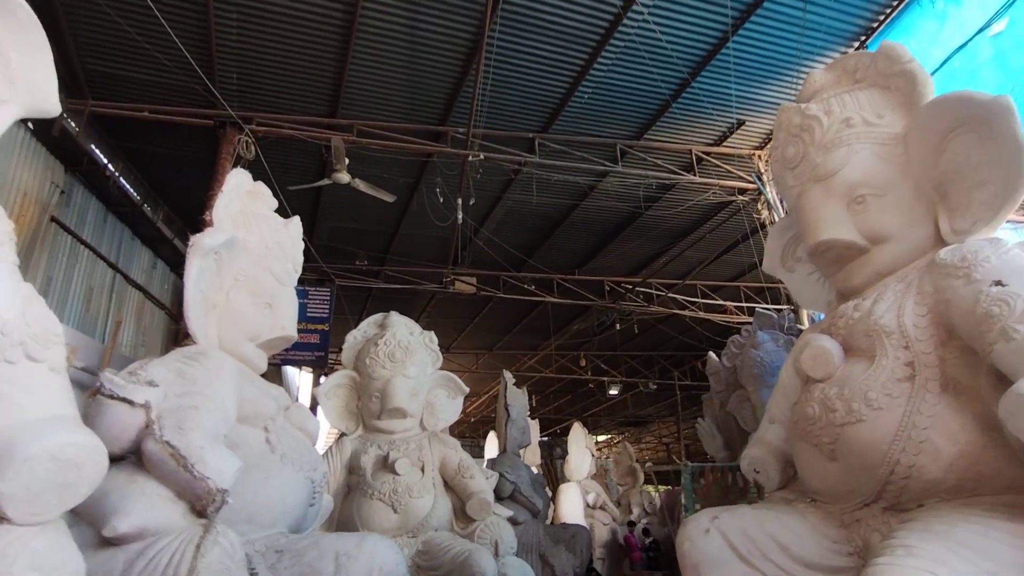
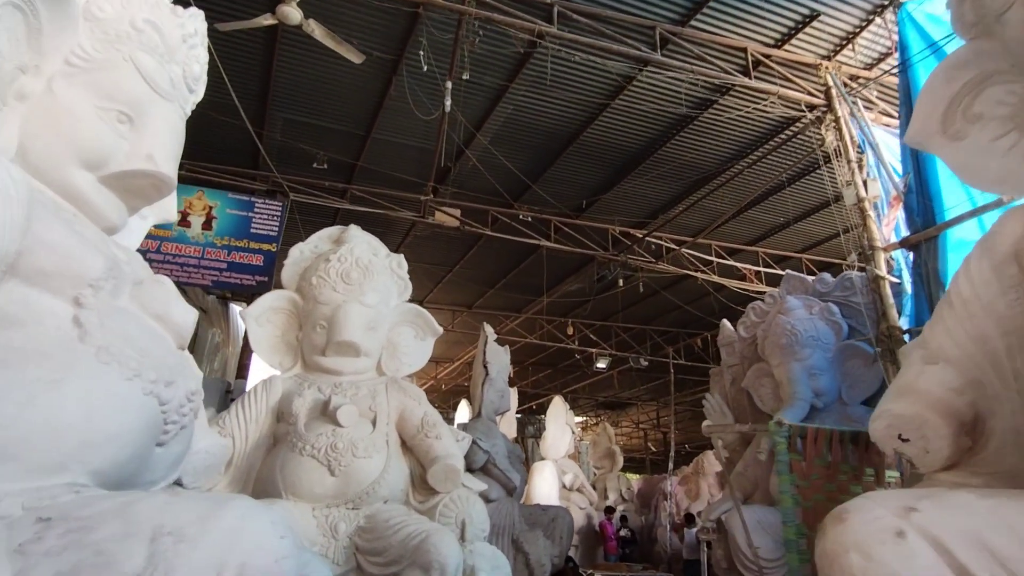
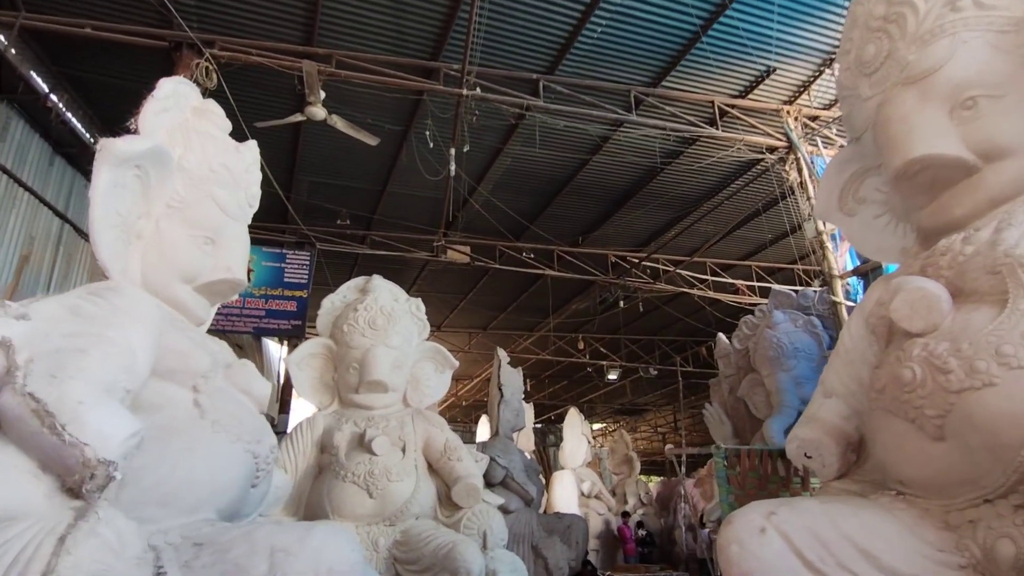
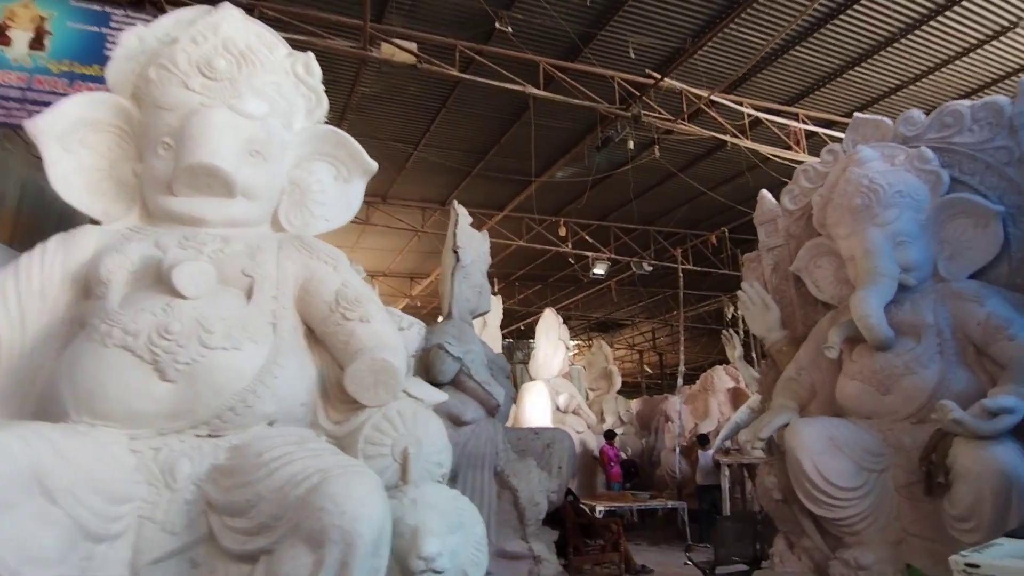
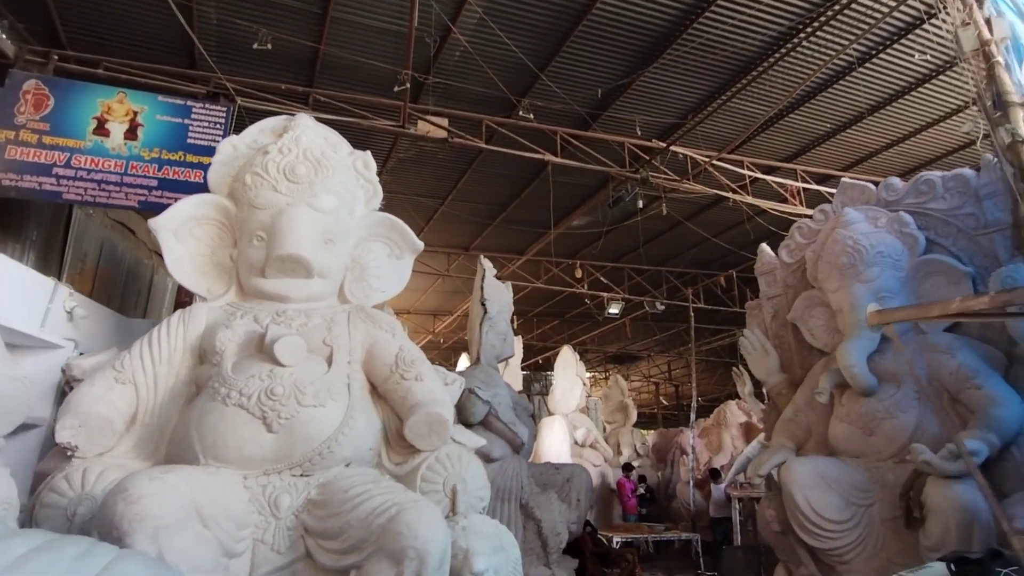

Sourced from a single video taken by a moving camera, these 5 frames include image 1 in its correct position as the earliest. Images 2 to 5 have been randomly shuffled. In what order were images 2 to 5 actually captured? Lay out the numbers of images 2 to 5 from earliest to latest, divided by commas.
3, 2, 5, 4
